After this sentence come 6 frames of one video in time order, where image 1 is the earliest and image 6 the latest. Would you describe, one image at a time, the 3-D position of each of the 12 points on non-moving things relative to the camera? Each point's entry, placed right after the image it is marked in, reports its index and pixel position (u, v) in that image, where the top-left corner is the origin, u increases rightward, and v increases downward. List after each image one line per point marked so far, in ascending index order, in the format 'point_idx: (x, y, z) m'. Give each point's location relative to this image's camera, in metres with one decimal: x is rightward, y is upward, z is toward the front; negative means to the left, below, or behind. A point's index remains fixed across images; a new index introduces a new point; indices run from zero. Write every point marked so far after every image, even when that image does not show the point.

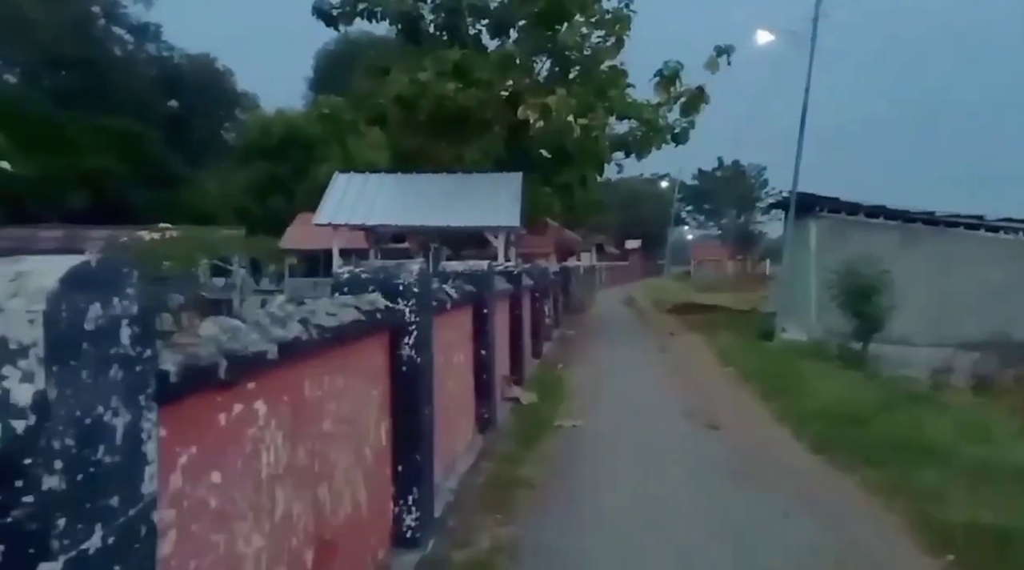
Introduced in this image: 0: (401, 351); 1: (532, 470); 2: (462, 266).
0: (-0.8, -0.4, +5.8) m
1: (+0.2, -2.0, +9.1) m
2: (-0.6, +0.2, +10.2) m
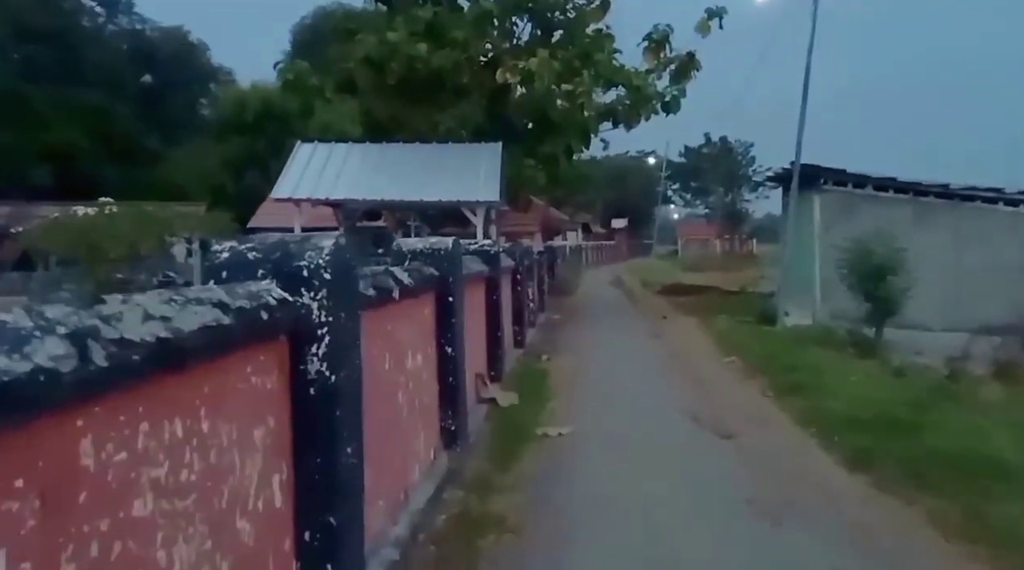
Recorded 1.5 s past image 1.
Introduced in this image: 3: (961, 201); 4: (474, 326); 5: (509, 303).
0: (-0.9, -0.4, +4.0) m
1: (0.0, -1.8, +7.2) m
2: (-0.9, +0.4, +8.3) m
3: (+10.1, +1.9, +19.6) m
4: (-0.5, -0.5, +10.3) m
5: (-0.1, -0.3, +14.8) m
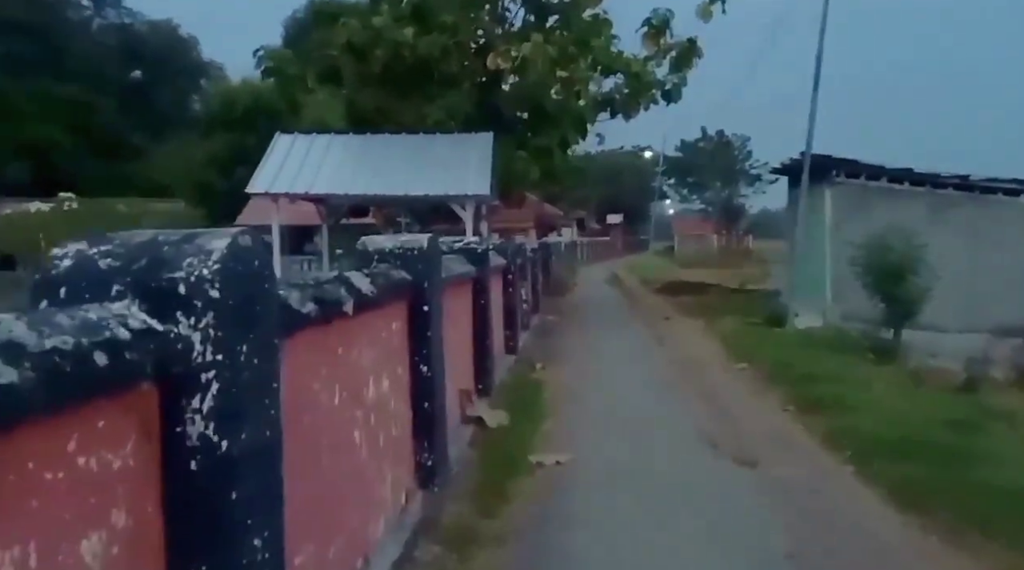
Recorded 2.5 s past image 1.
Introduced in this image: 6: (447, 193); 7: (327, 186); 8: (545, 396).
0: (-1.0, -0.4, +2.7) m
1: (-0.1, -1.9, +6.0) m
2: (-1.0, +0.4, +7.1) m
3: (+10.0, +1.9, +18.4) m
4: (-0.6, -0.5, +9.0) m
5: (-0.2, -0.3, +13.5) m
6: (-1.4, +2.0, +18.7) m
7: (-4.2, +2.2, +19.6) m
8: (+0.4, -1.5, +11.7) m
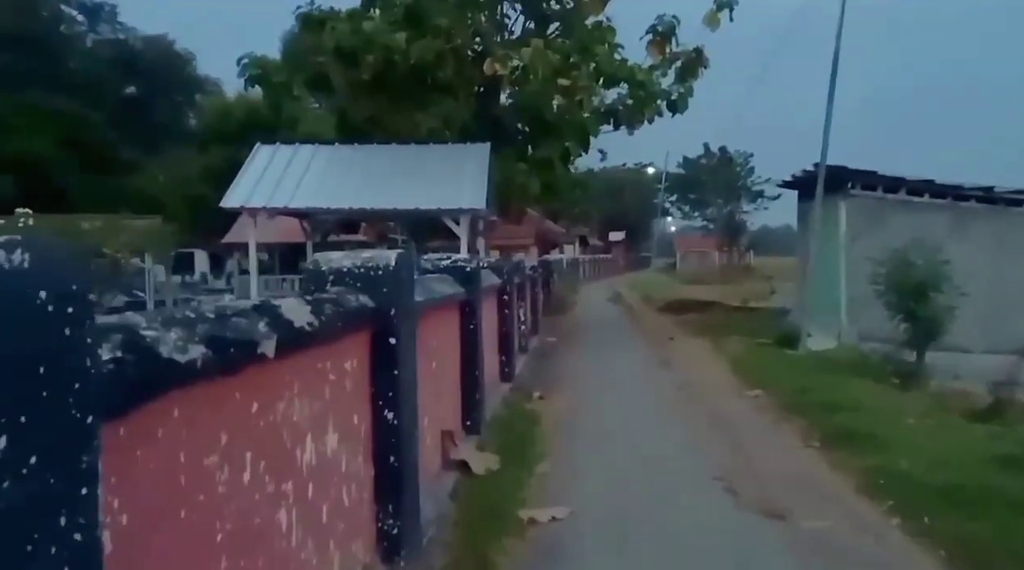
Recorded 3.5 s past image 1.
0: (-1.1, -0.5, +1.5) m
1: (-0.2, -2.0, +4.8) m
2: (-1.1, +0.2, +5.9) m
3: (+9.9, +1.6, +17.3) m
4: (-0.7, -0.7, +7.8) m
5: (-0.3, -0.6, +12.3) m
6: (-1.5, +1.6, +17.6) m
7: (-4.3, +1.8, +18.4) m
8: (+0.3, -1.8, +10.5) m
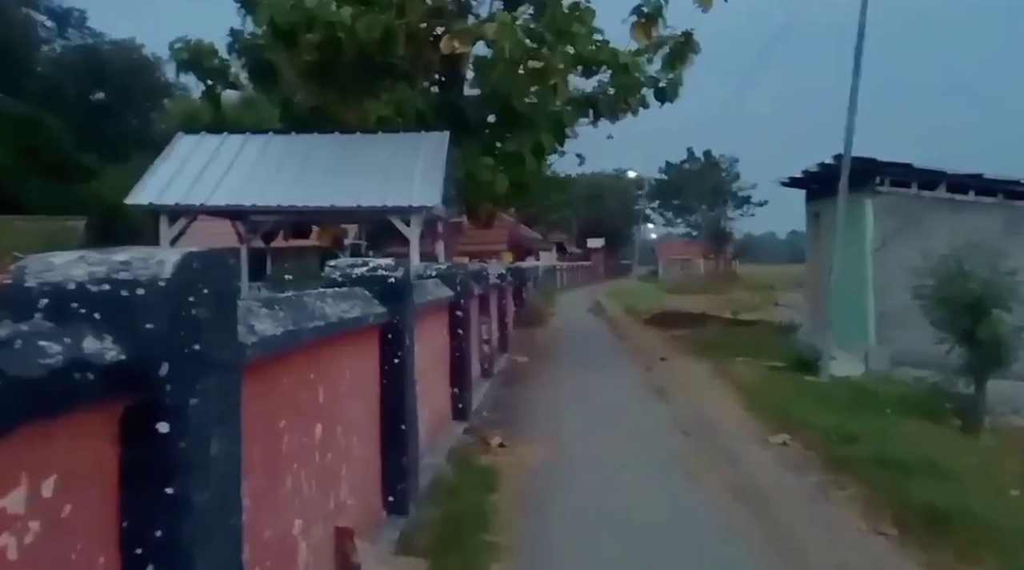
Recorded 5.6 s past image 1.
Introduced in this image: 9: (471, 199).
0: (-1.4, -0.6, -1.4) m
1: (-0.6, -2.1, +1.8) m
2: (-1.4, +0.1, +3.0) m
3: (+9.3, +1.3, +14.6) m
4: (-1.1, -0.9, +4.9) m
5: (-0.8, -0.8, +9.4) m
6: (-2.2, +1.4, +14.7) m
7: (-4.9, +1.6, +15.4) m
8: (-0.1, -1.9, +7.6) m
9: (-0.9, +2.0, +19.7) m
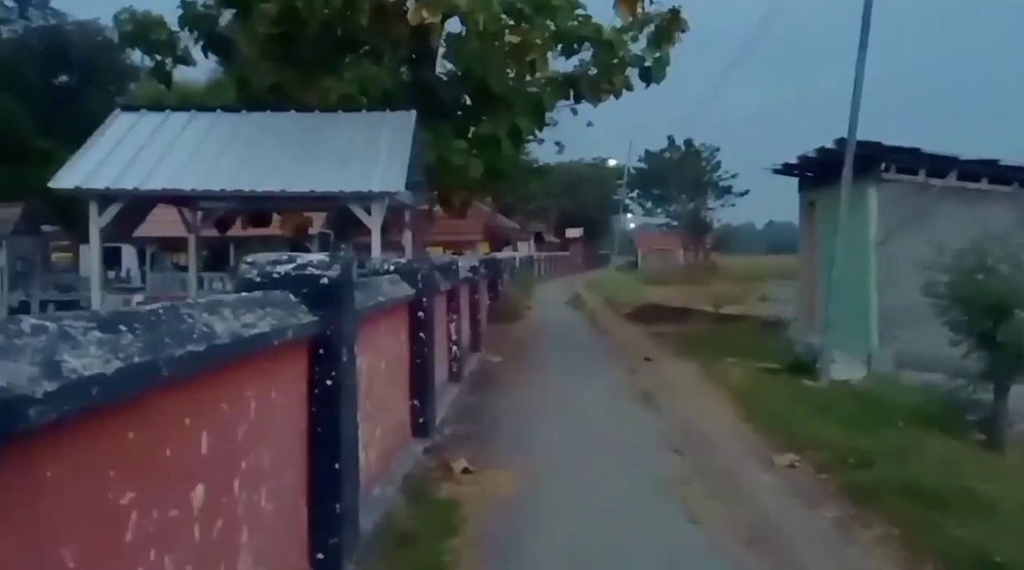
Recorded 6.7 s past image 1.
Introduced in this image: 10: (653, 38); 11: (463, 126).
0: (-1.4, -0.7, -2.8) m
1: (-0.7, -2.2, +0.5) m
2: (-1.6, 0.0, +1.6) m
3: (+8.8, +1.4, +13.5) m
4: (-1.3, -0.9, +3.5) m
5: (-1.1, -0.8, +8.1) m
6: (-2.6, +1.5, +13.2) m
7: (-5.4, +1.7, +13.9) m
8: (-0.4, -1.9, +6.3) m
9: (-1.5, +2.1, +18.3) m
10: (+3.3, +5.9, +20.5) m
11: (-1.1, +3.4, +18.4) m
